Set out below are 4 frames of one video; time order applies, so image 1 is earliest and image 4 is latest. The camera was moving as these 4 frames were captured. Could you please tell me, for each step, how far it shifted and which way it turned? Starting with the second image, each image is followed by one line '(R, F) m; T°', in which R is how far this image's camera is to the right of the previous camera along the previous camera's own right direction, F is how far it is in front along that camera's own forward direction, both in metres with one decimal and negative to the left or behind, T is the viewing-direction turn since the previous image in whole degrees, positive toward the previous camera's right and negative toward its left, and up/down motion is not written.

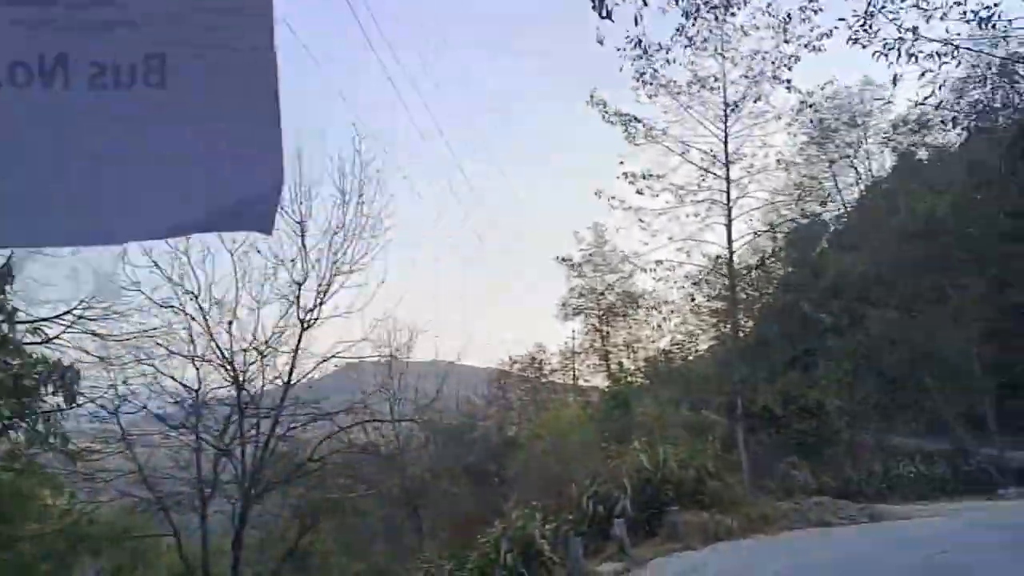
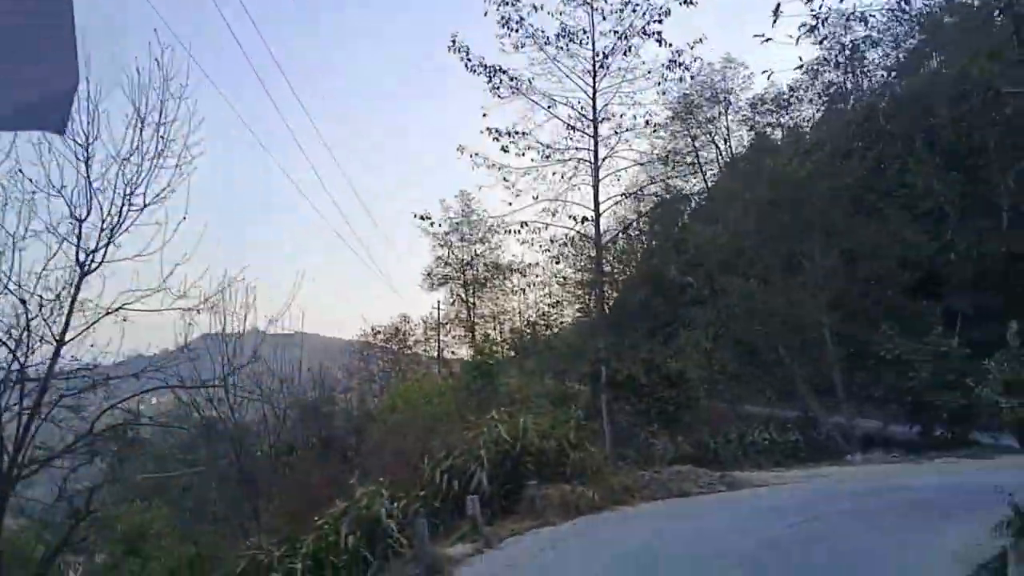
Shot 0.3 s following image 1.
(+0.2, +1.1) m; +9°
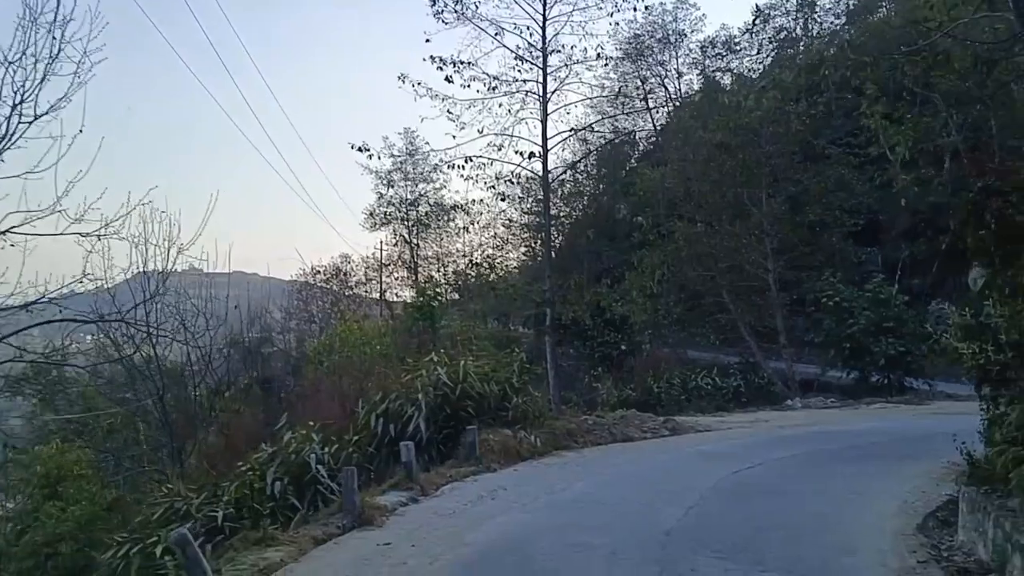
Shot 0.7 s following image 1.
(+0.1, +0.6) m; +4°
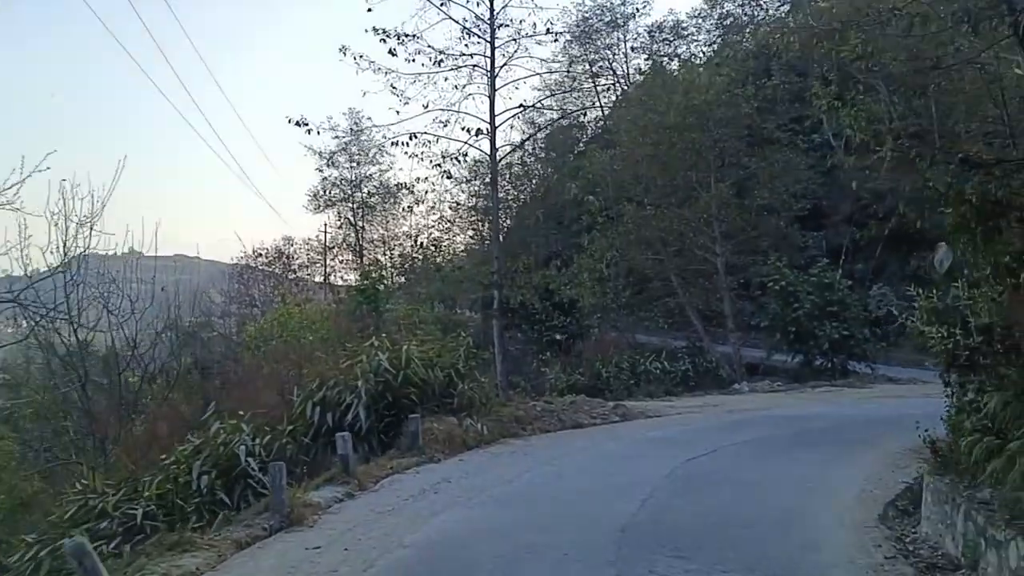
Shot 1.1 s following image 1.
(0.0, +0.5) m; +3°
